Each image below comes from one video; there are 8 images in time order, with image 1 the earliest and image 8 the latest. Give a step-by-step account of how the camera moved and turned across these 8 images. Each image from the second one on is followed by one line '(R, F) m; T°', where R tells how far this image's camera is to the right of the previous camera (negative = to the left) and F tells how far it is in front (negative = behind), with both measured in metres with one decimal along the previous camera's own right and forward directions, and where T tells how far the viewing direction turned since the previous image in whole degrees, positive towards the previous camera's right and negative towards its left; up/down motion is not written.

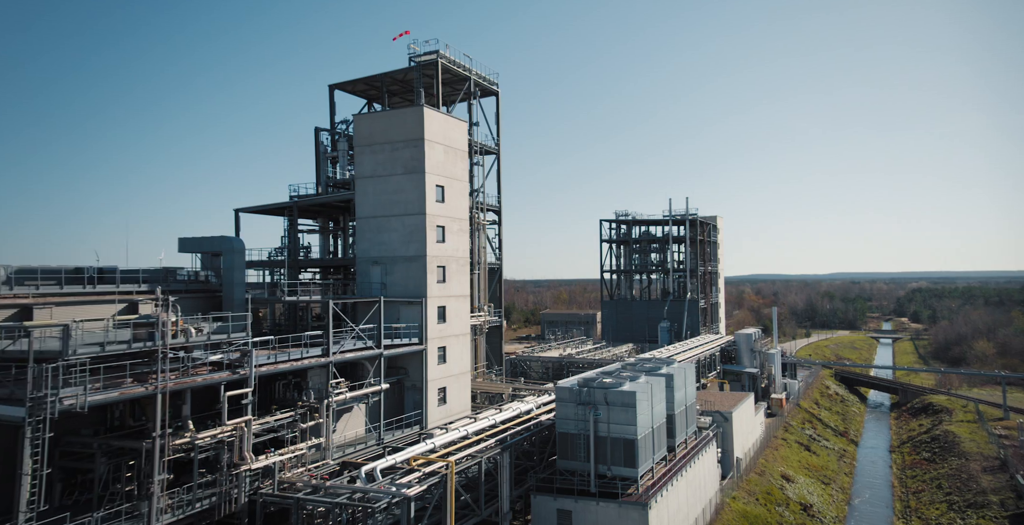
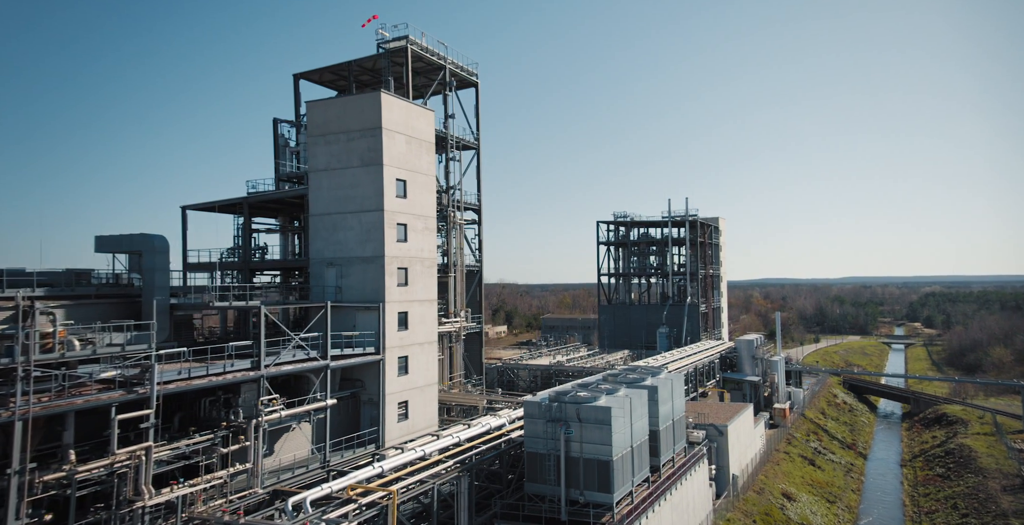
(+1.9, +3.1) m; -1°
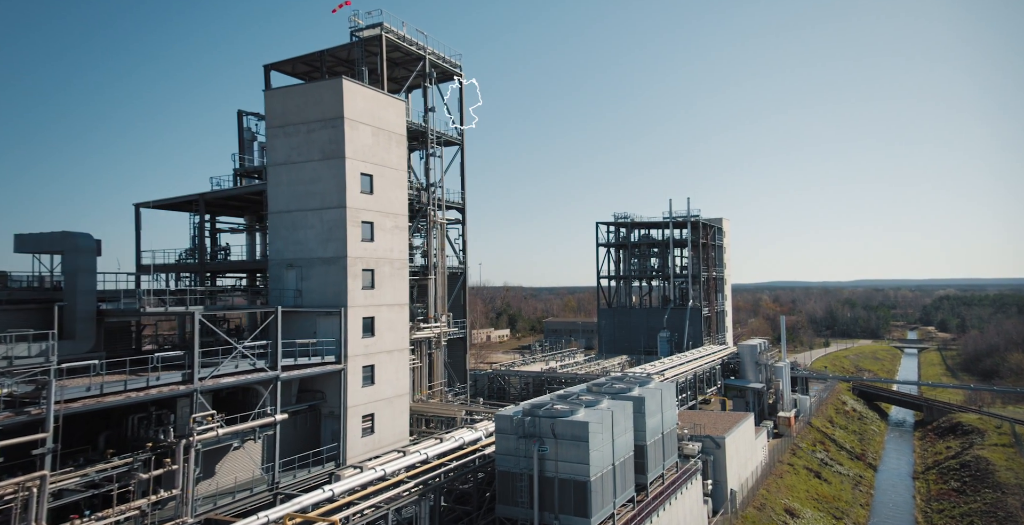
(+1.5, +2.4) m; -1°
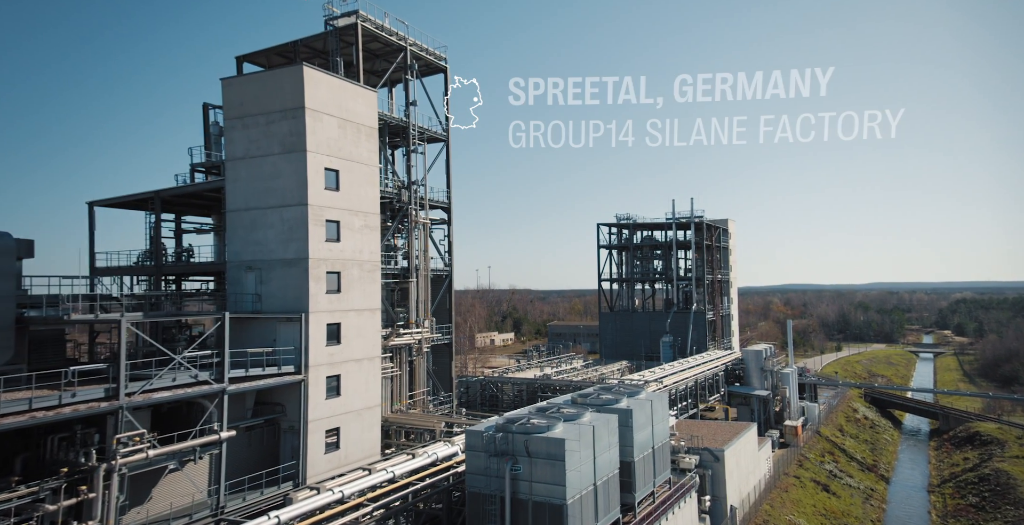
(+1.4, +2.2) m; -1°
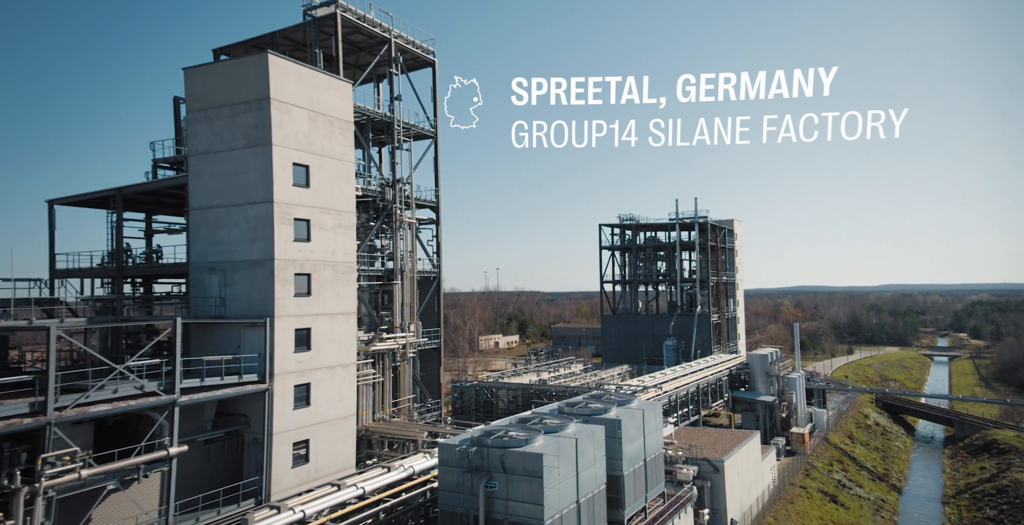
(+1.1, +1.8) m; -1°
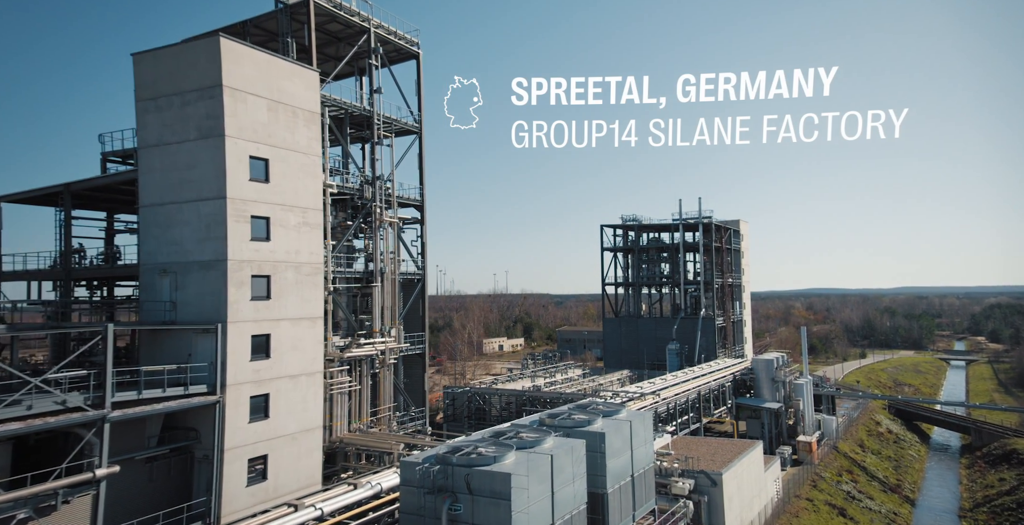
(+1.3, +2.0) m; -1°
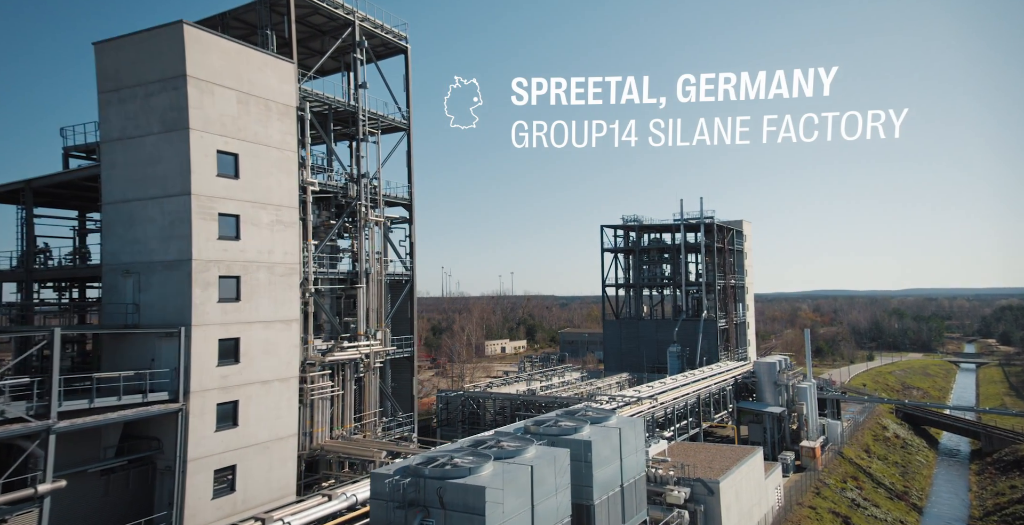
(+0.8, +1.3) m; -1°
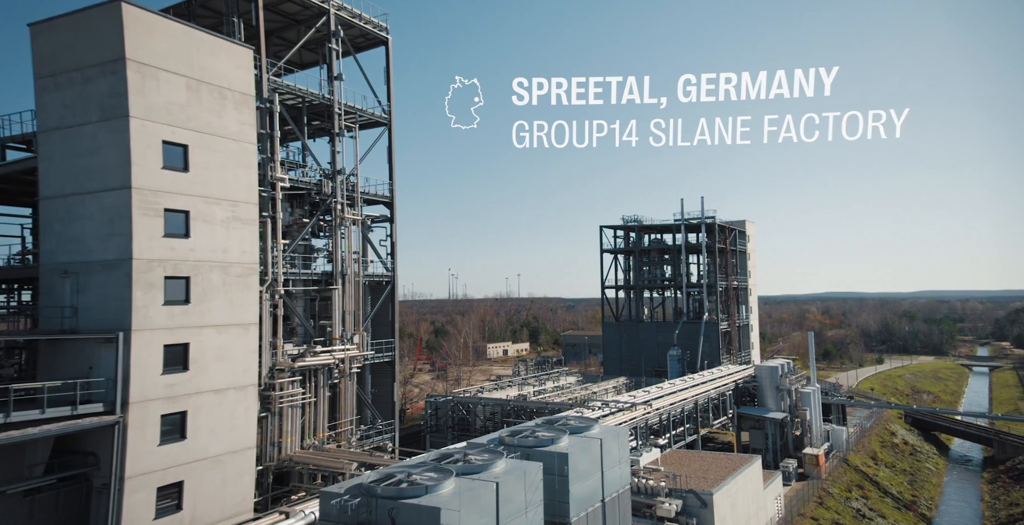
(+1.2, +1.8) m; -1°
